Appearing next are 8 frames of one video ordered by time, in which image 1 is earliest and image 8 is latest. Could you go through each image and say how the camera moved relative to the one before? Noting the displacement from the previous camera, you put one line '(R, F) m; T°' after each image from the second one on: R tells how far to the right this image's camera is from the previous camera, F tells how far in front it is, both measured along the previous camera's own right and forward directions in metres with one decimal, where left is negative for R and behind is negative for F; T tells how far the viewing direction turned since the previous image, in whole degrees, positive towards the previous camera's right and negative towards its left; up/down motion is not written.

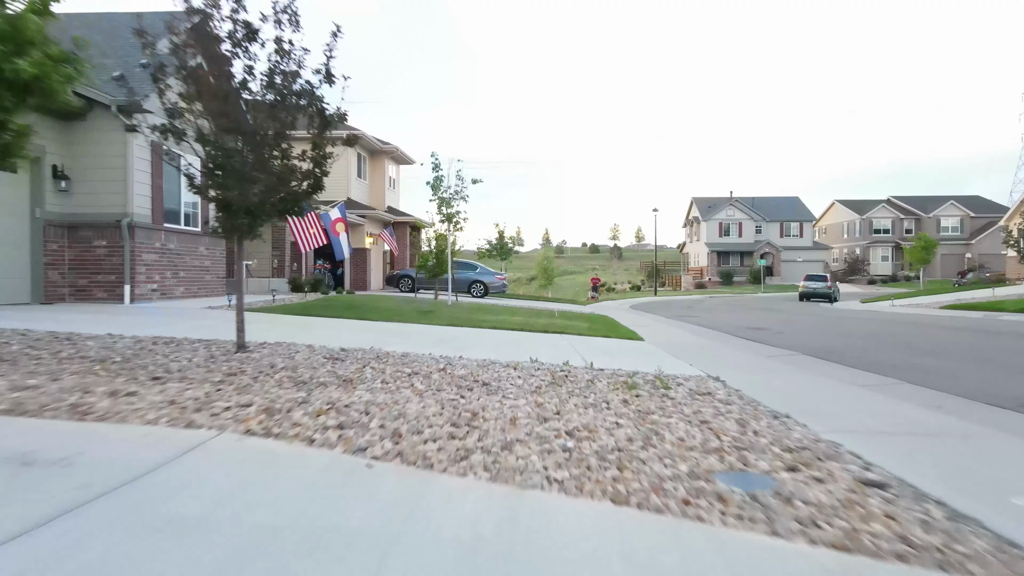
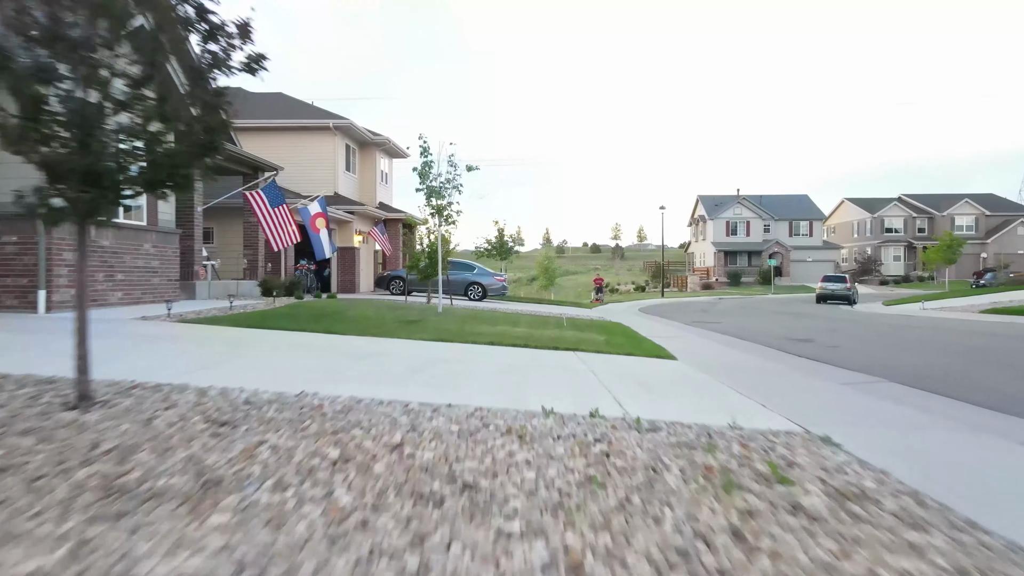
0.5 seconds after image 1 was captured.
(0.0, +2.9) m; 0°
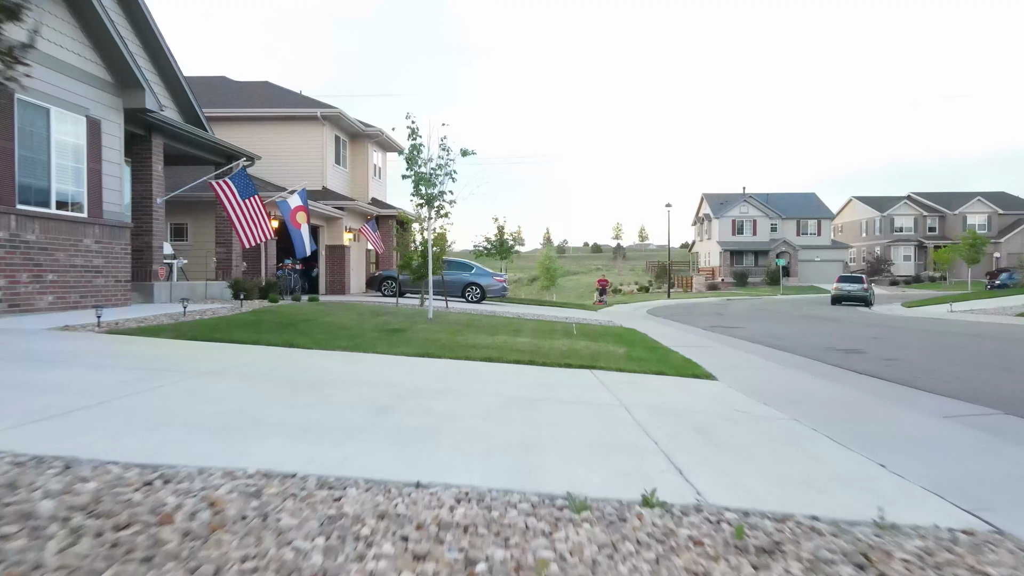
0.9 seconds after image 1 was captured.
(0.0, +2.3) m; 0°
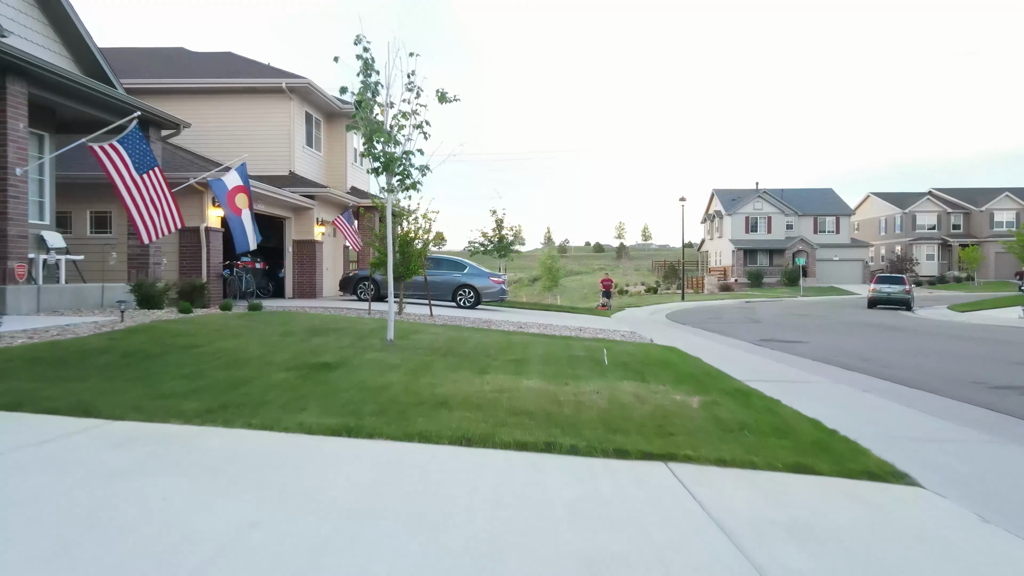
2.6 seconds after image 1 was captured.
(0.0, +4.9) m; 0°
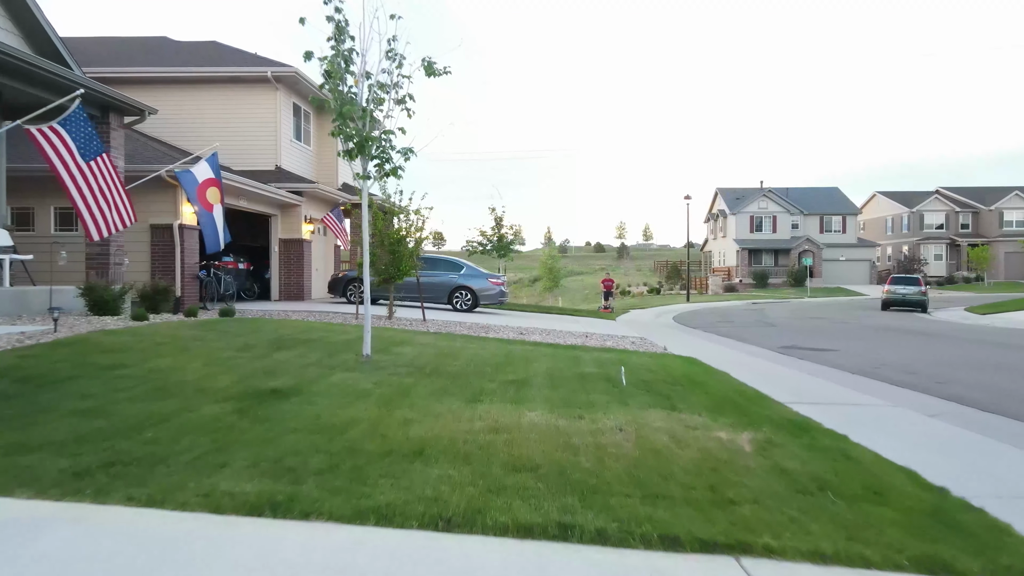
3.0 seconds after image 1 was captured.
(0.0, +1.6) m; 0°
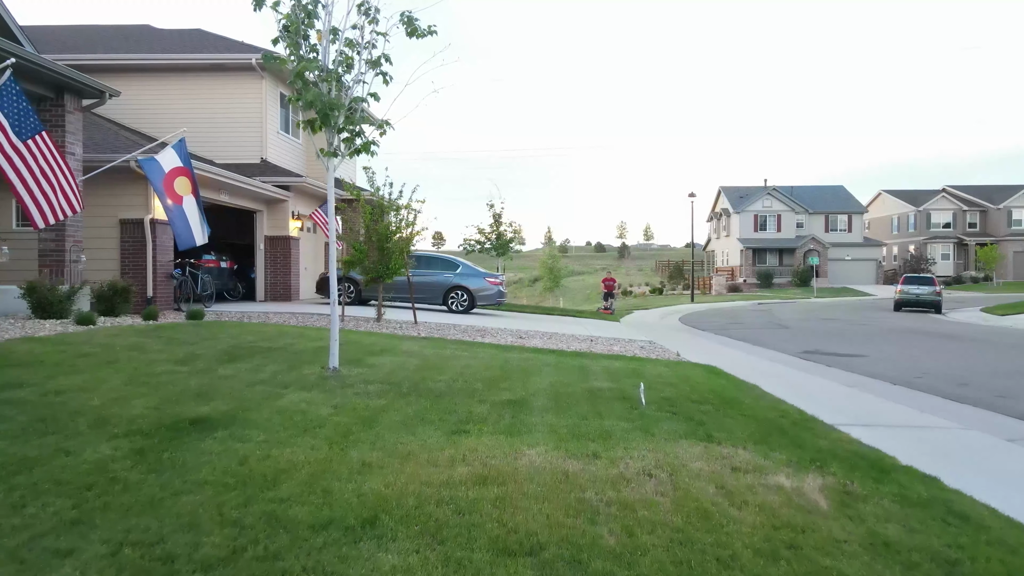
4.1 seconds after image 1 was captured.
(0.0, +1.4) m; 0°
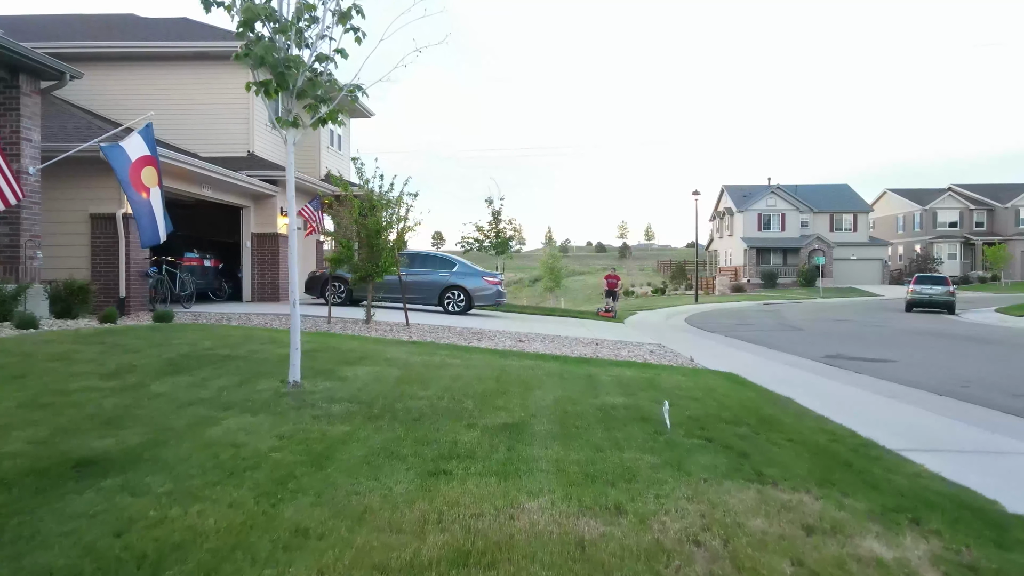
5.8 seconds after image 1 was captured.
(0.0, +1.2) m; 0°
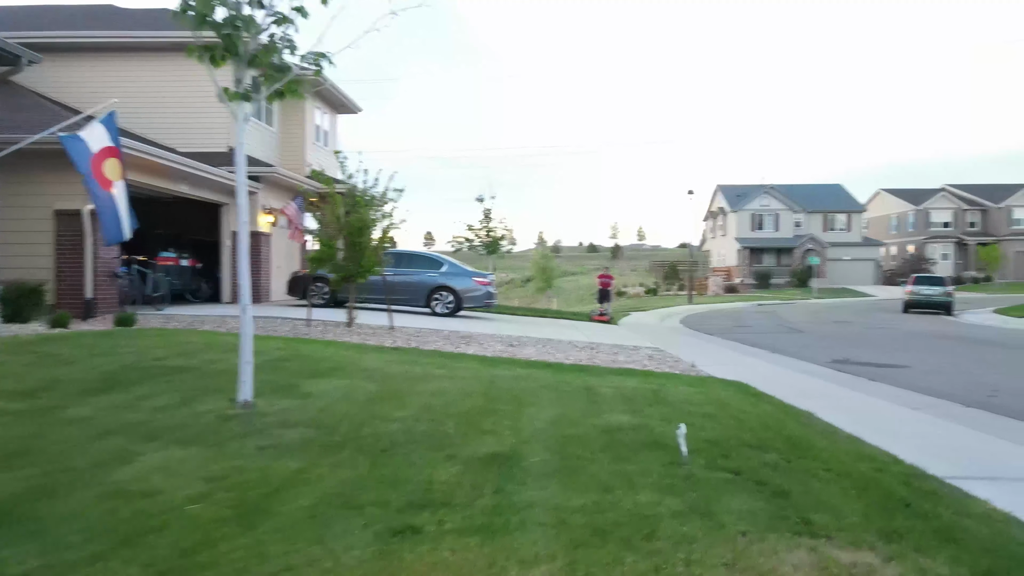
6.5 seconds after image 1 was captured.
(0.0, +0.9) m; +1°
